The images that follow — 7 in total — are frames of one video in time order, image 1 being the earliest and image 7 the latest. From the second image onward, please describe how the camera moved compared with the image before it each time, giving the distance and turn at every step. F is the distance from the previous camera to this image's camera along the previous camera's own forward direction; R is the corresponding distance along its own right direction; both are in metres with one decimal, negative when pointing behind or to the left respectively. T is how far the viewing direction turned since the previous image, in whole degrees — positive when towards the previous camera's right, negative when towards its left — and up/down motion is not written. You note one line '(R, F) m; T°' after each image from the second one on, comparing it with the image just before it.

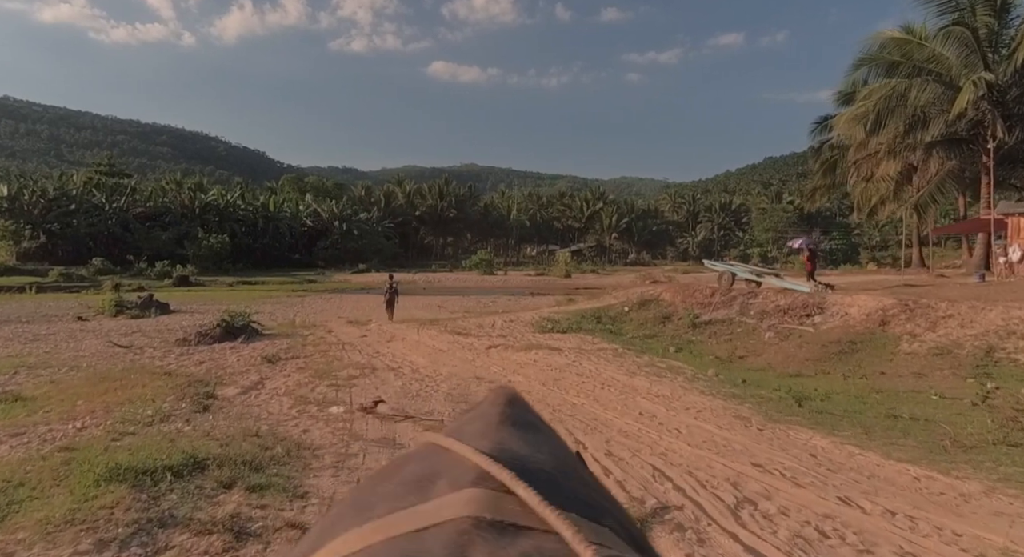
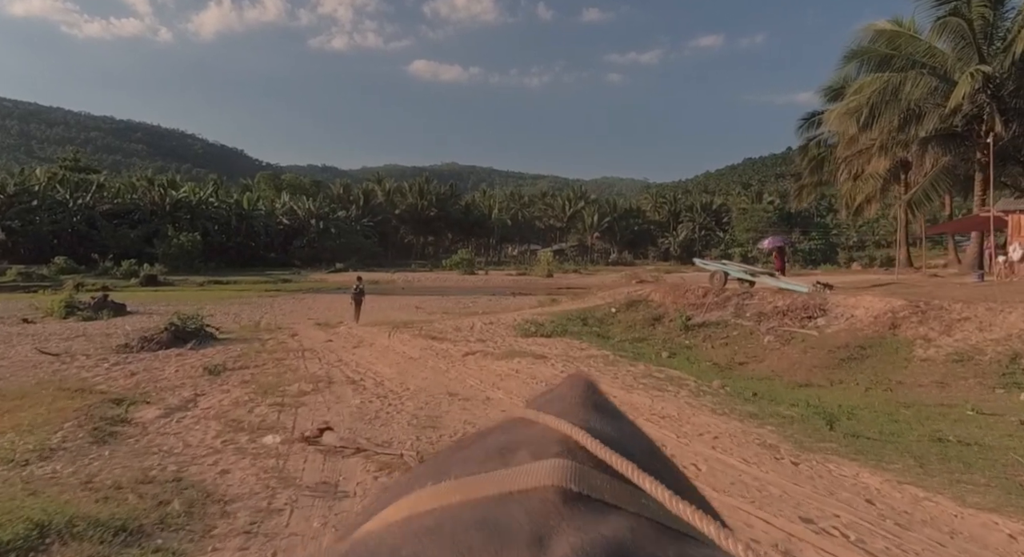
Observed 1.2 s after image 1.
(0.0, +1.3) m; +2°
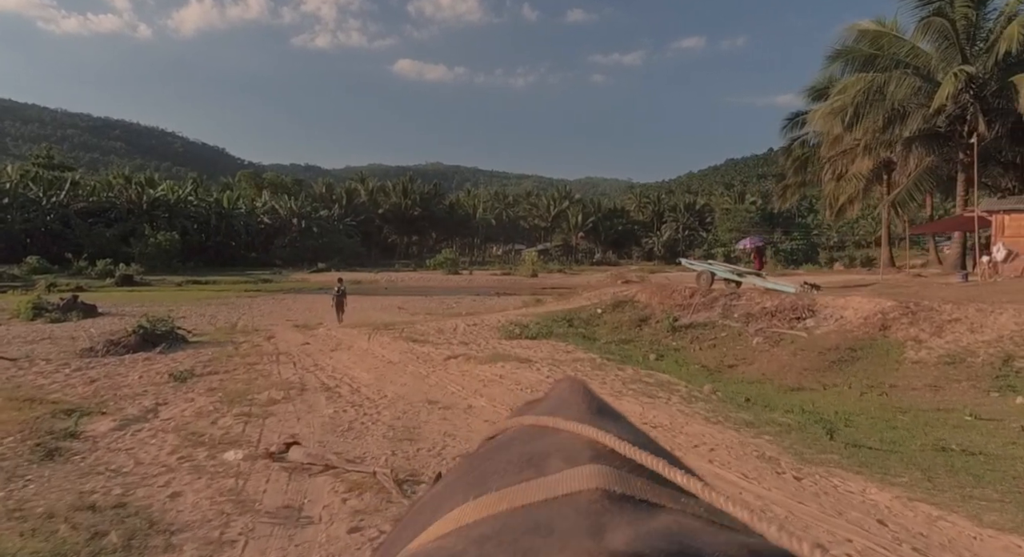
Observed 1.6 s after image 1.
(0.0, +0.4) m; +2°
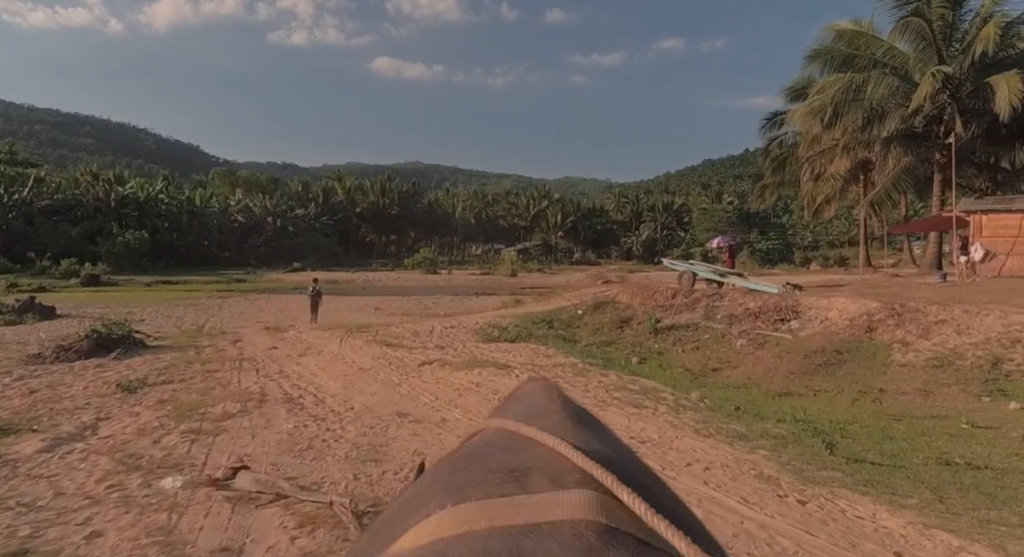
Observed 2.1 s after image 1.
(0.0, +0.5) m; +2°
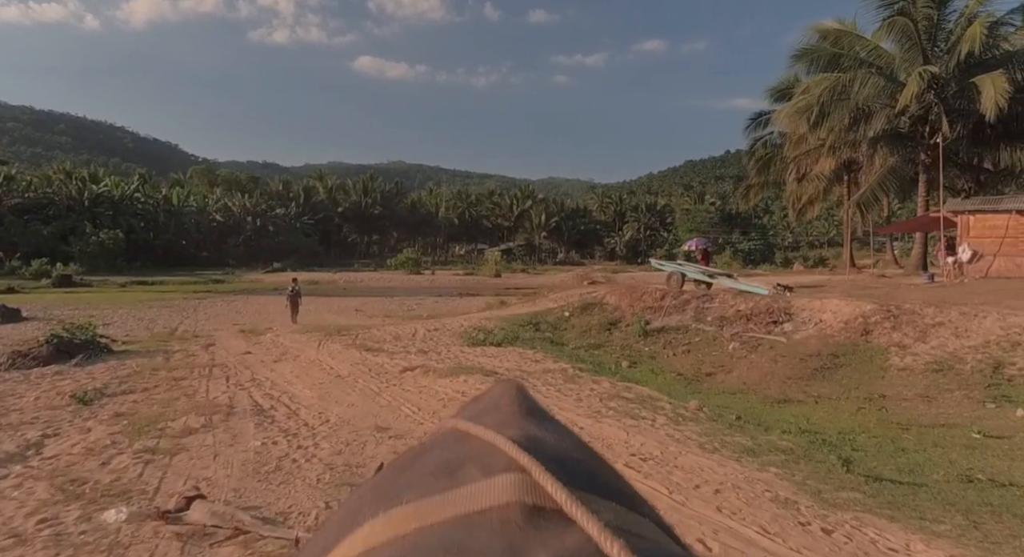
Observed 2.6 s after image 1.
(-0.1, +0.5) m; +2°
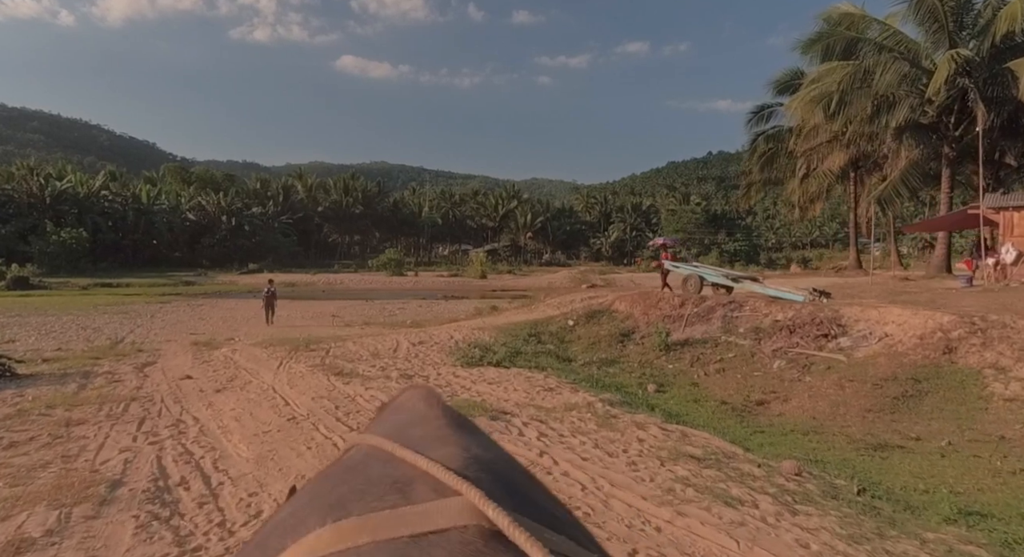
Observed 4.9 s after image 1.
(-0.4, +2.3) m; +2°
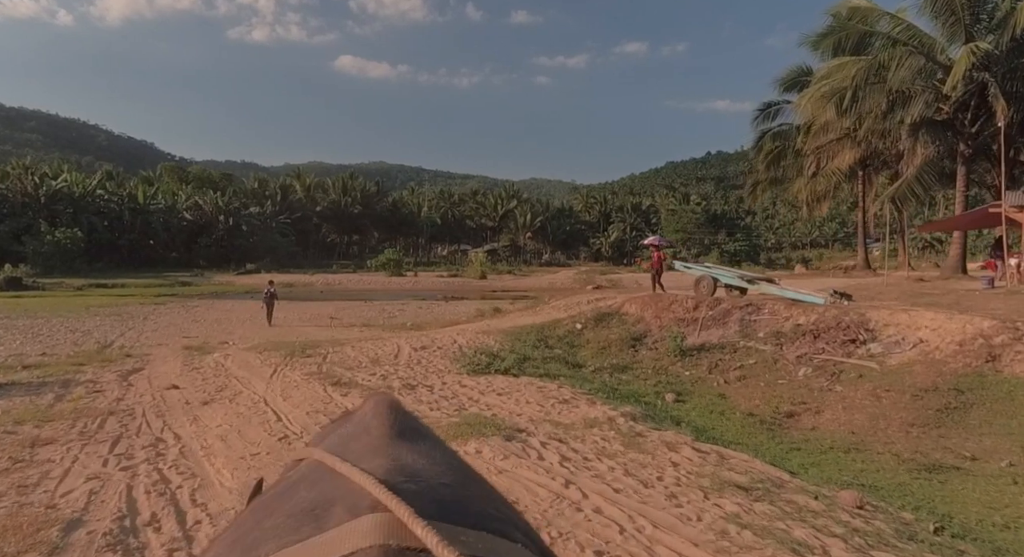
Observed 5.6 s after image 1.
(-0.2, +0.7) m; 0°
